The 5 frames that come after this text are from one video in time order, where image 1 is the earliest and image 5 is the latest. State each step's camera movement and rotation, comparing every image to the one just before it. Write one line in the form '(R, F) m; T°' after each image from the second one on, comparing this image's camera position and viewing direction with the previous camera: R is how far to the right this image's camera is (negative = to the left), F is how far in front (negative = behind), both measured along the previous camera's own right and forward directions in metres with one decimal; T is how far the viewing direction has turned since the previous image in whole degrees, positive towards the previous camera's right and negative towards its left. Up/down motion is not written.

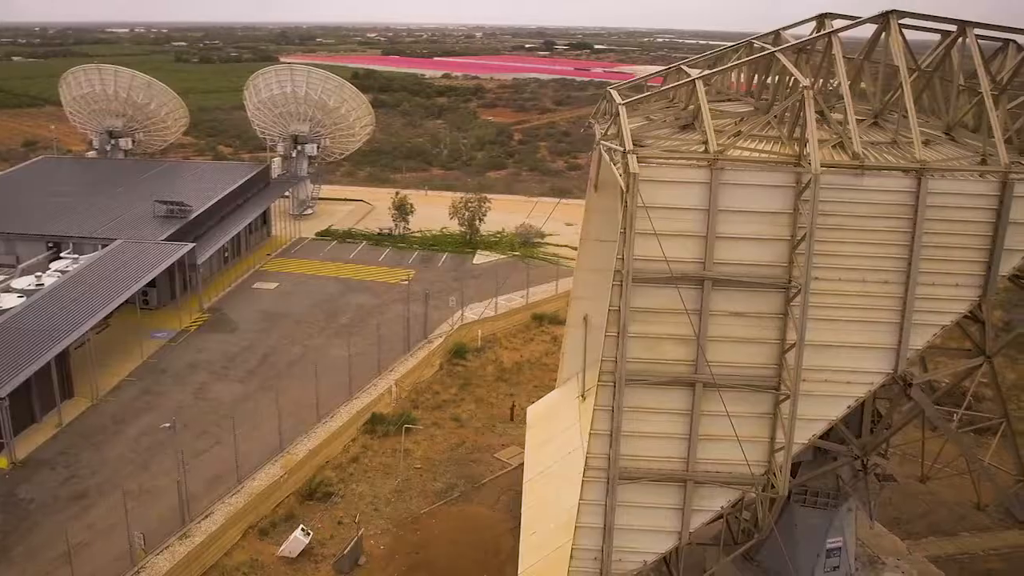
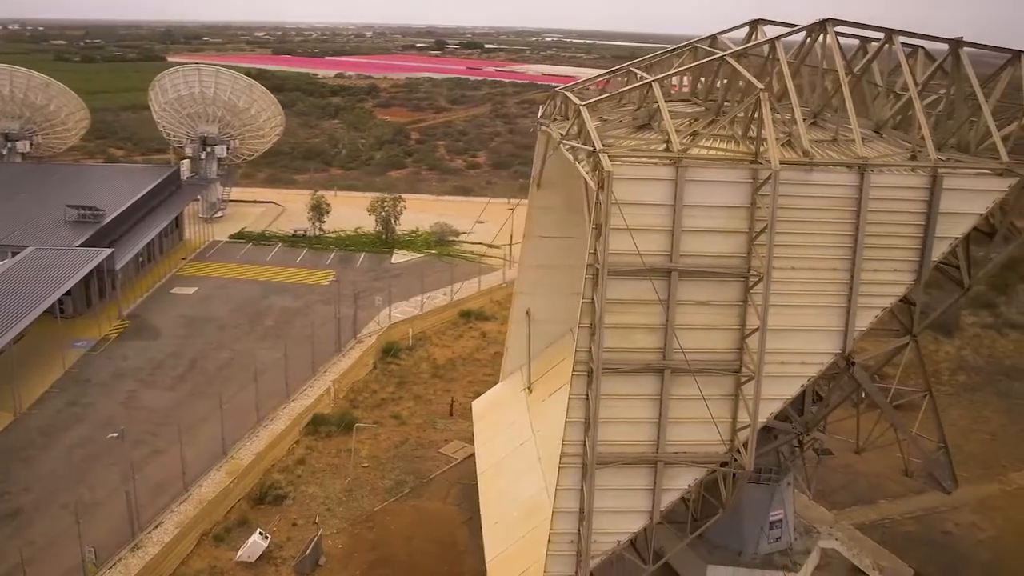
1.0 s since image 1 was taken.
(-1.4, -0.4) m; +7°
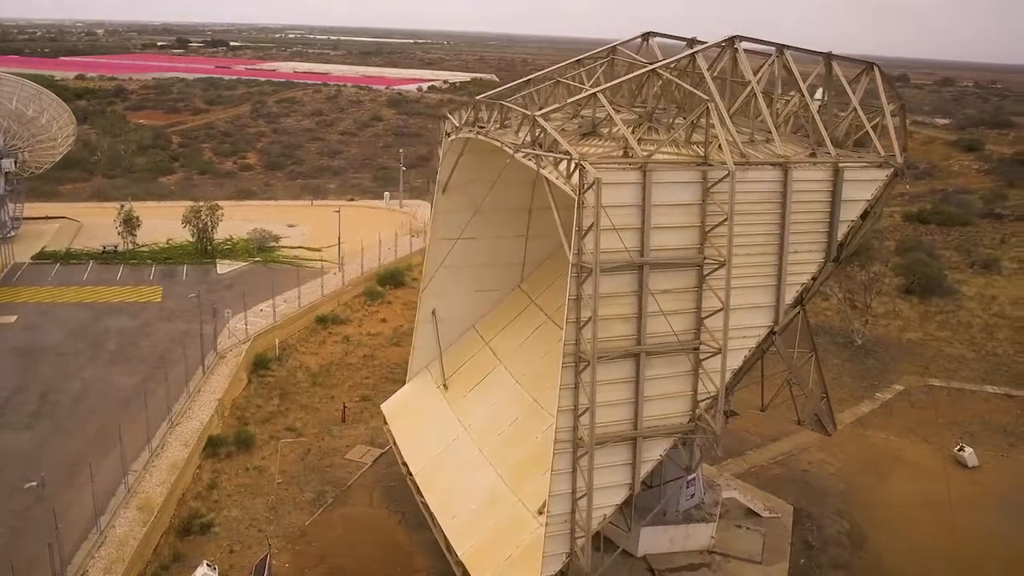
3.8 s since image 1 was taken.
(-4.0, -0.5) m; +15°
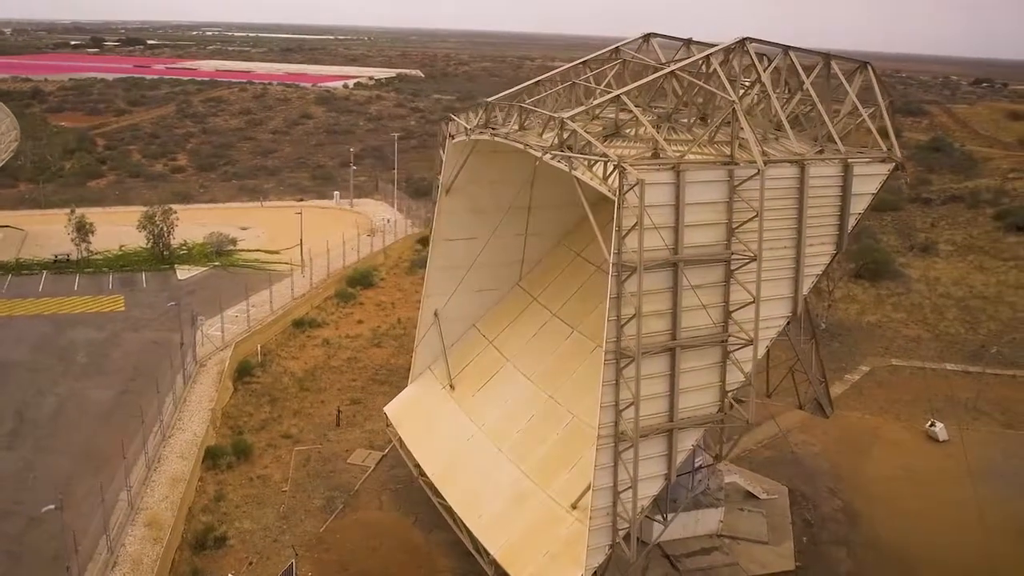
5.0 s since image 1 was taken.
(-2.0, -0.2) m; +4°
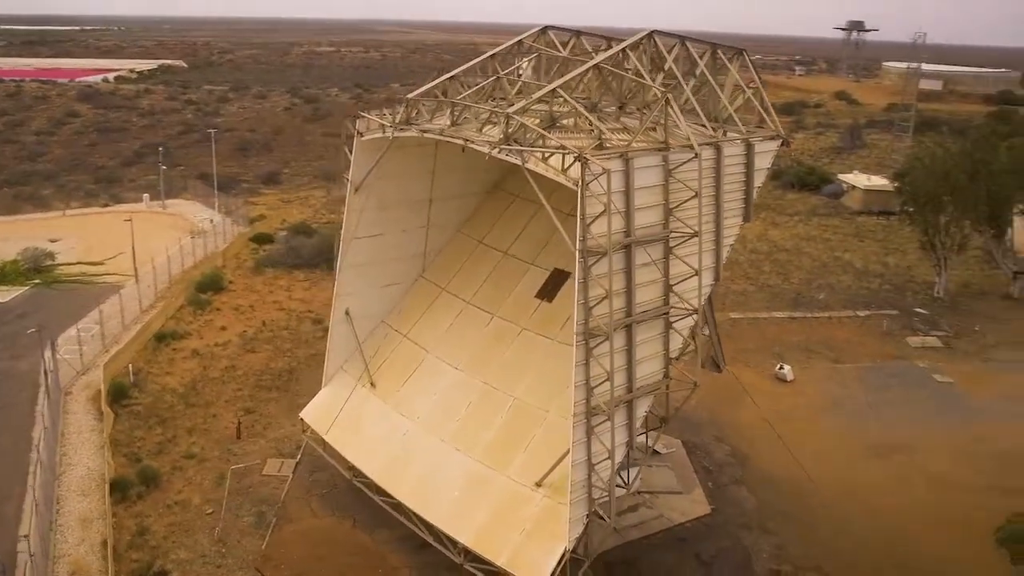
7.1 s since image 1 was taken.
(-3.3, -0.3) m; +13°
